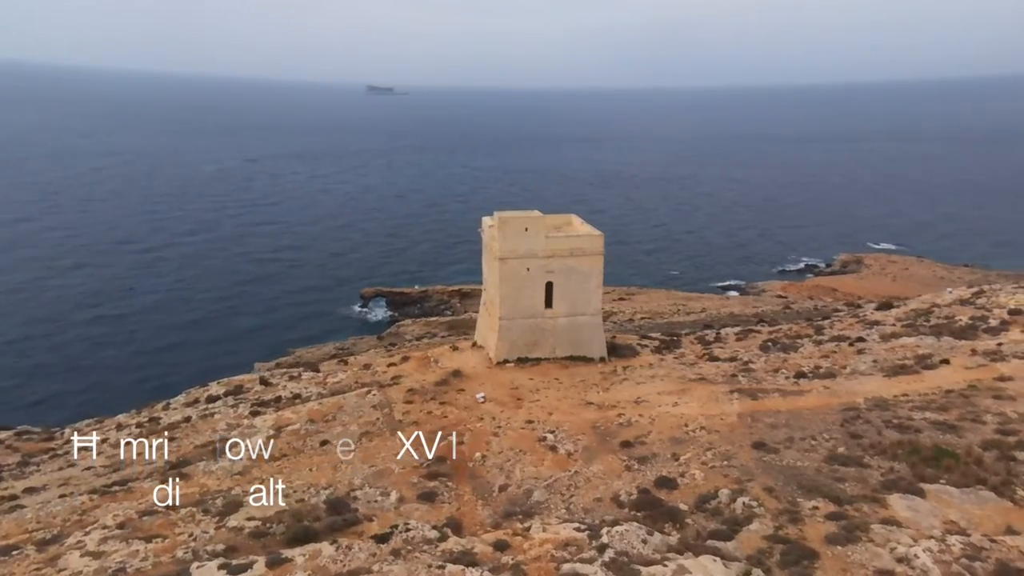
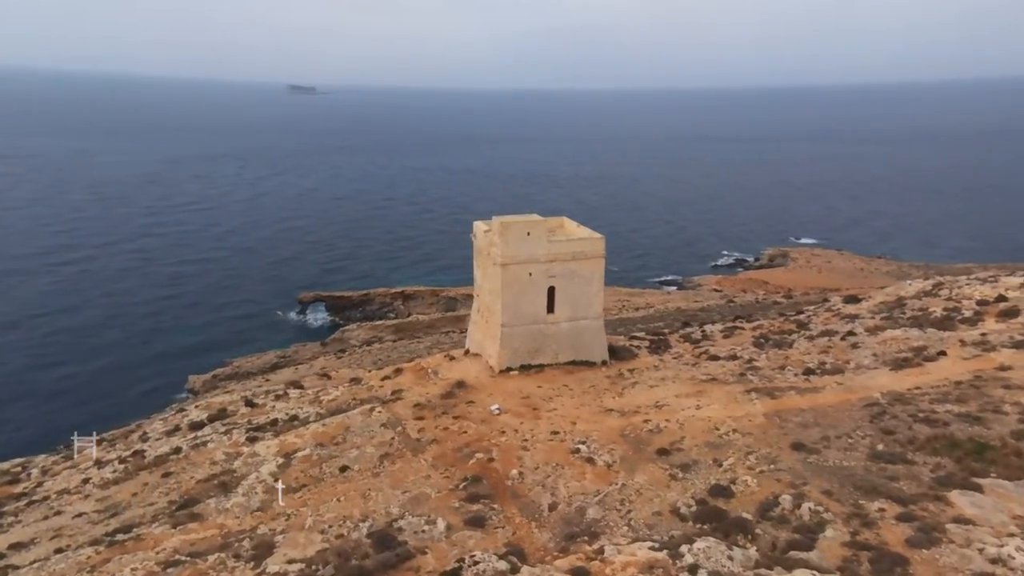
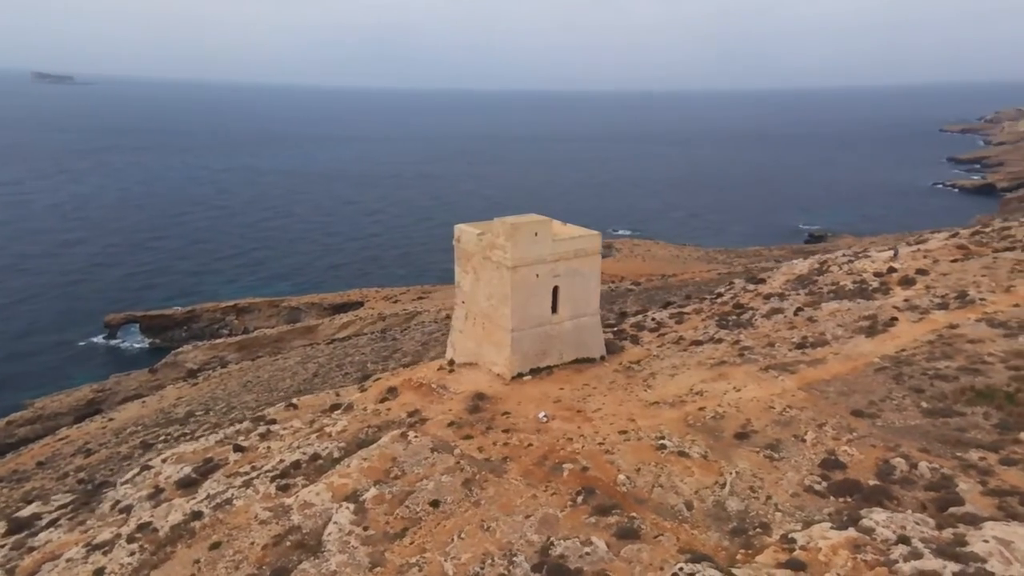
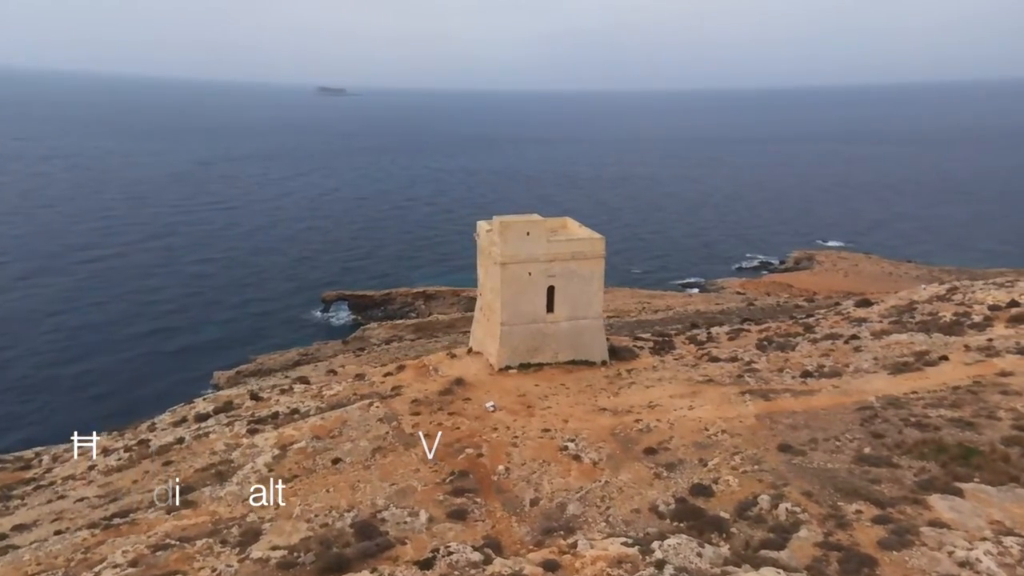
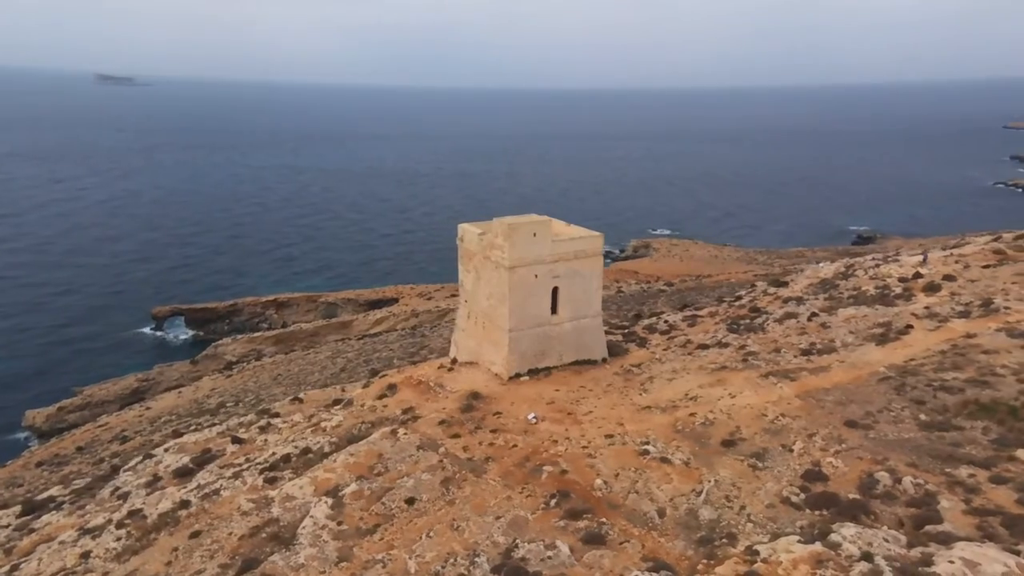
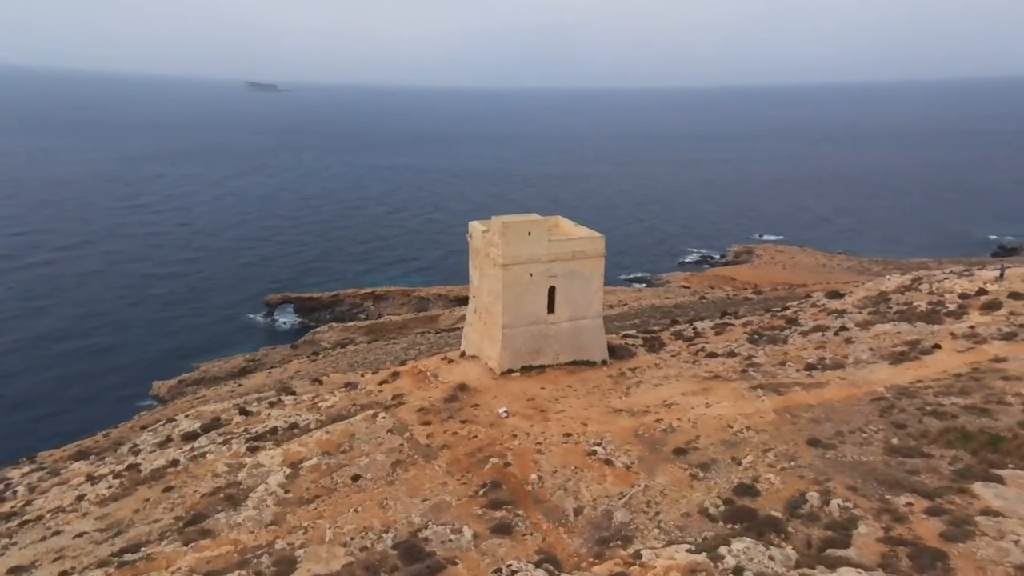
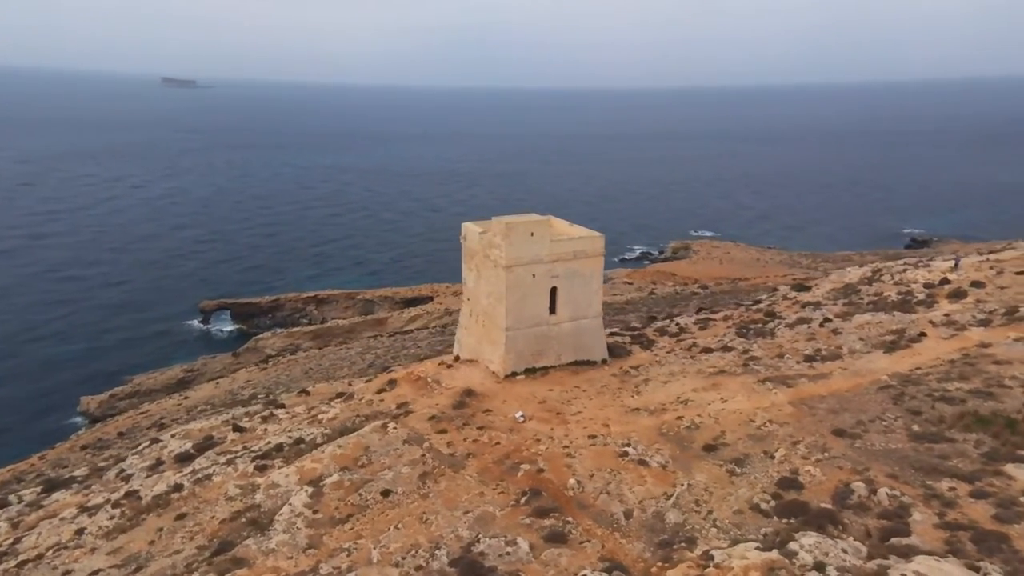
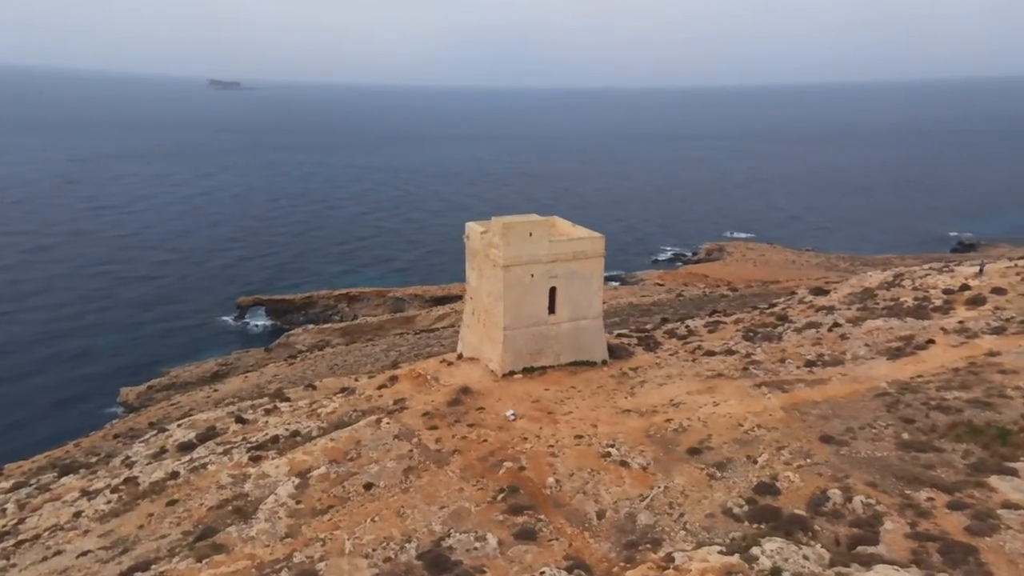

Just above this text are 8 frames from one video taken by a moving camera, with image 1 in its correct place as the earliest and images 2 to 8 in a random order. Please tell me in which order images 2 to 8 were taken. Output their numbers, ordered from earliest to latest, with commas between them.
4, 2, 6, 8, 7, 5, 3
